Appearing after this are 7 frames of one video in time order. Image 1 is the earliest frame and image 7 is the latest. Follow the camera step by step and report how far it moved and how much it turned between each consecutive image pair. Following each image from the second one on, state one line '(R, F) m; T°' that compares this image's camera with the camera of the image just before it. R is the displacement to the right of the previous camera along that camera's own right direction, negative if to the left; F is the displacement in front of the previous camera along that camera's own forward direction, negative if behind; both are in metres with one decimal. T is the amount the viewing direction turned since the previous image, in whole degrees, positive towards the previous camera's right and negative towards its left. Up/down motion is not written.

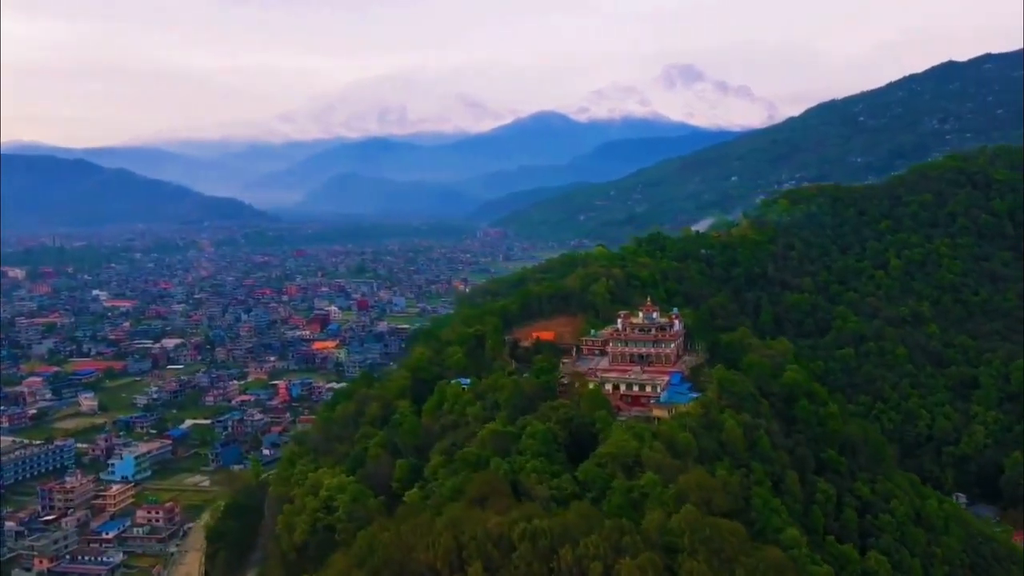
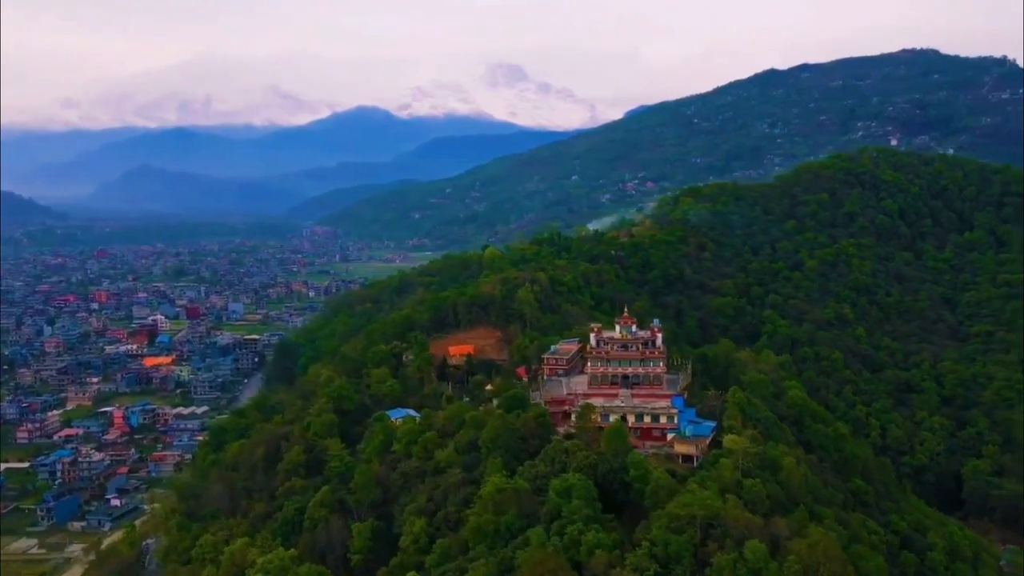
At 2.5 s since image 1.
(-4.9, +6.2) m; +13°
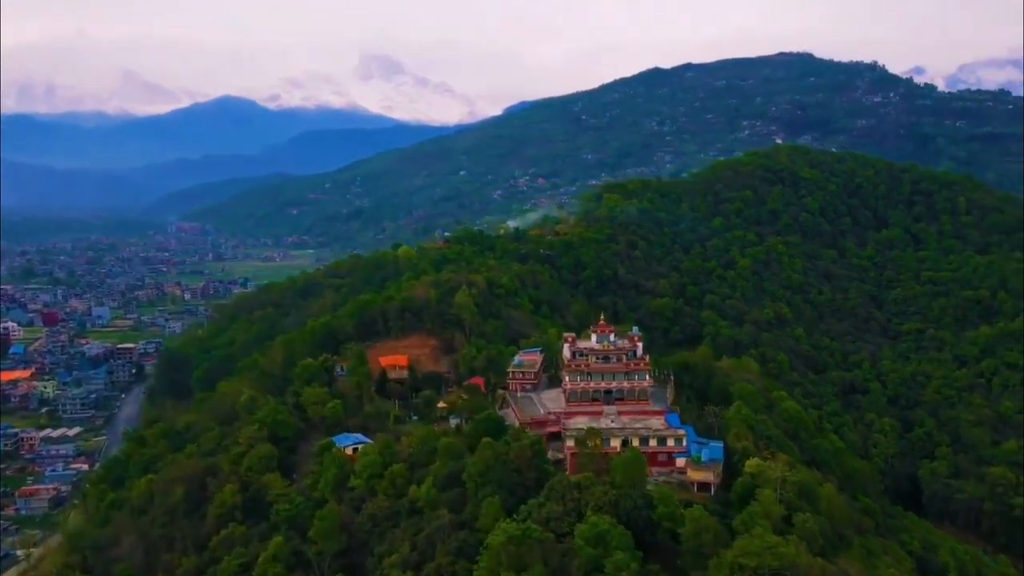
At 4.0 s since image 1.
(-3.0, +3.6) m; +9°
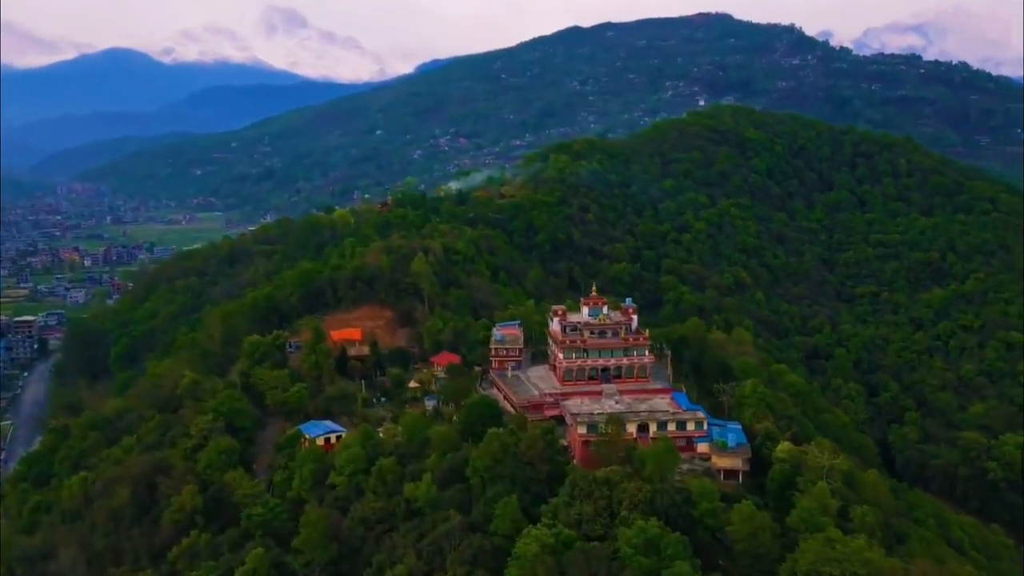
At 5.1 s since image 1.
(-2.3, +2.5) m; +6°
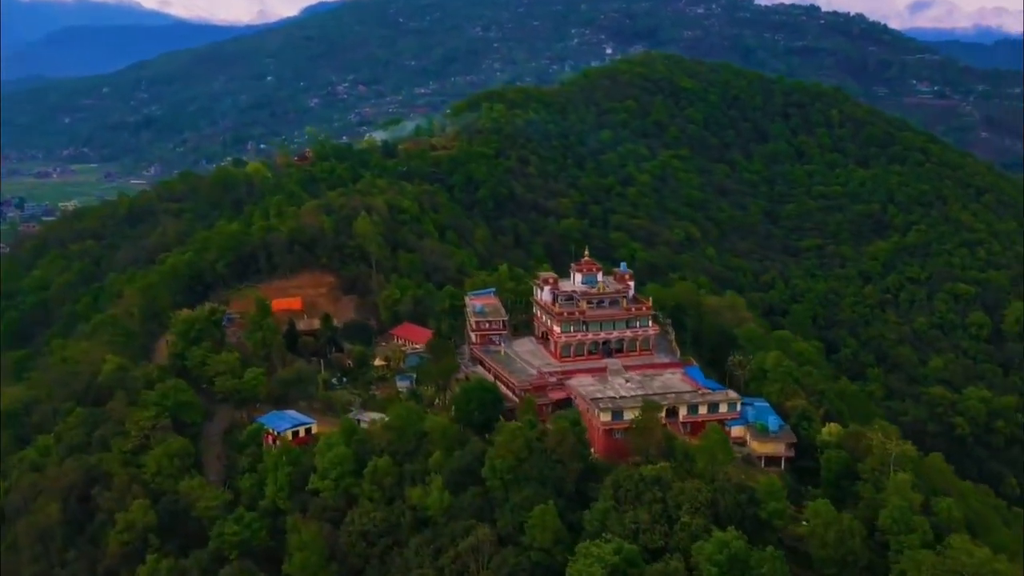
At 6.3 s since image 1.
(-2.5, +2.9) m; +7°
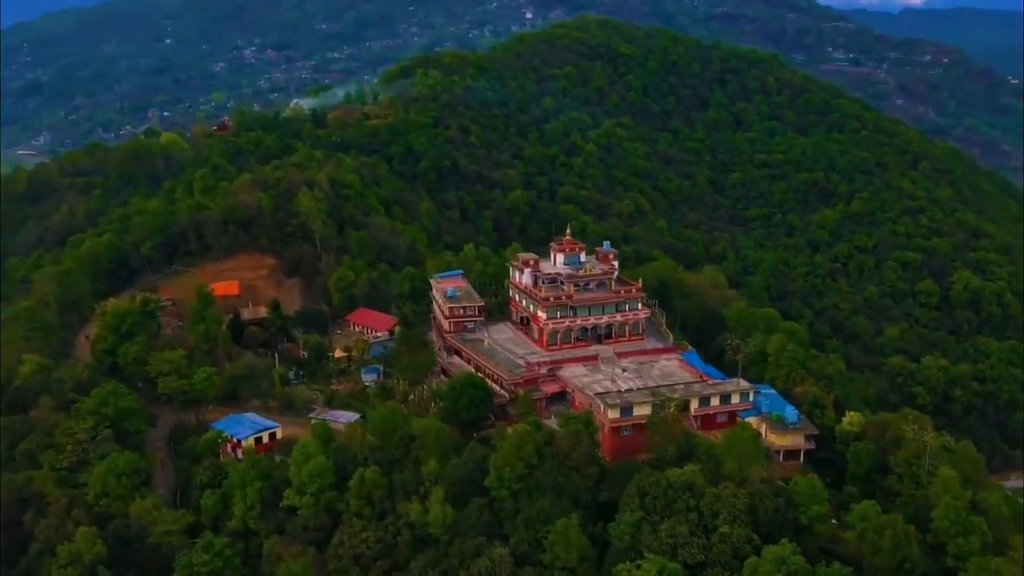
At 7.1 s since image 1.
(-1.6, +1.9) m; +6°
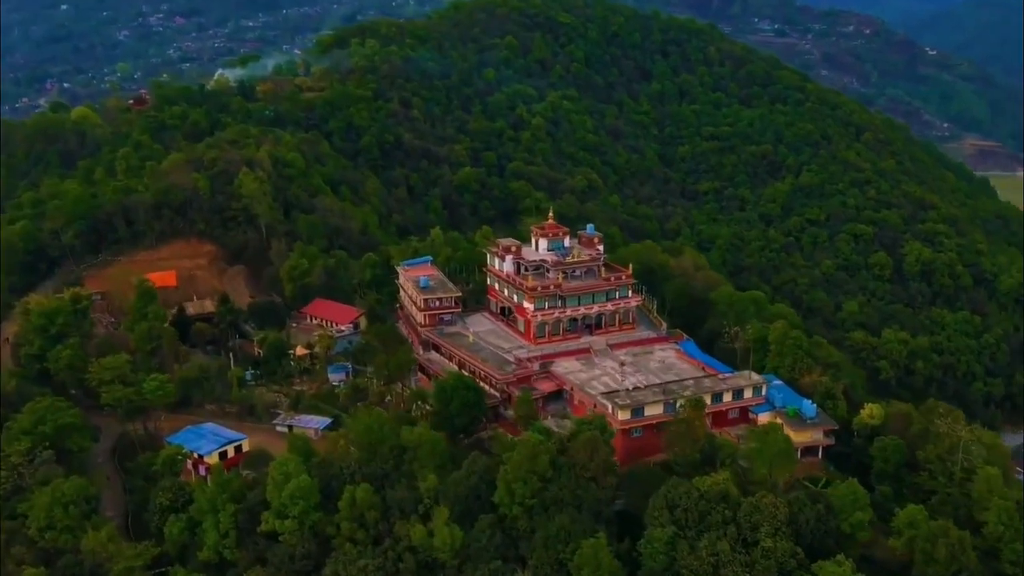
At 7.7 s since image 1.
(-1.4, +1.6) m; +5°
